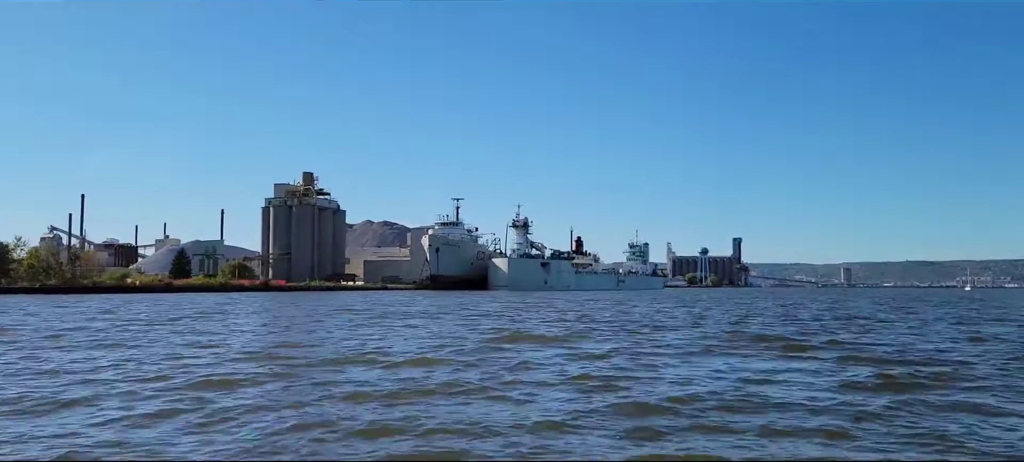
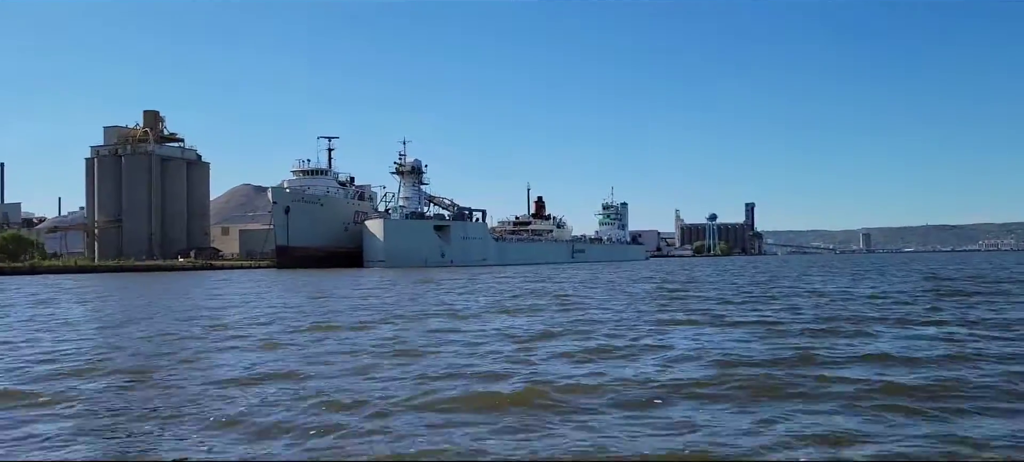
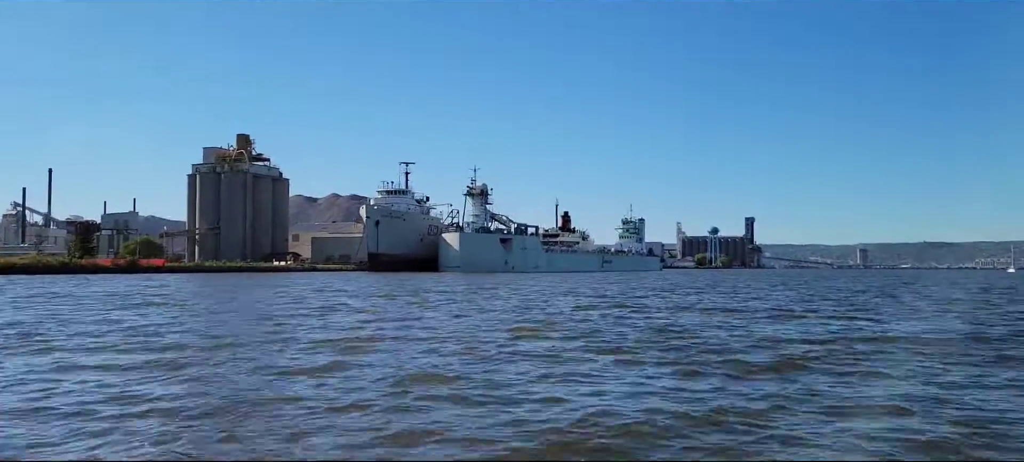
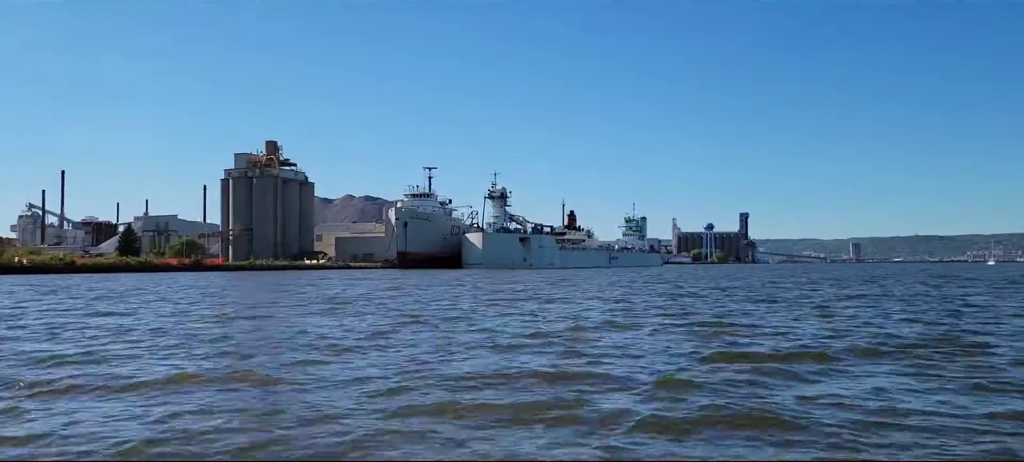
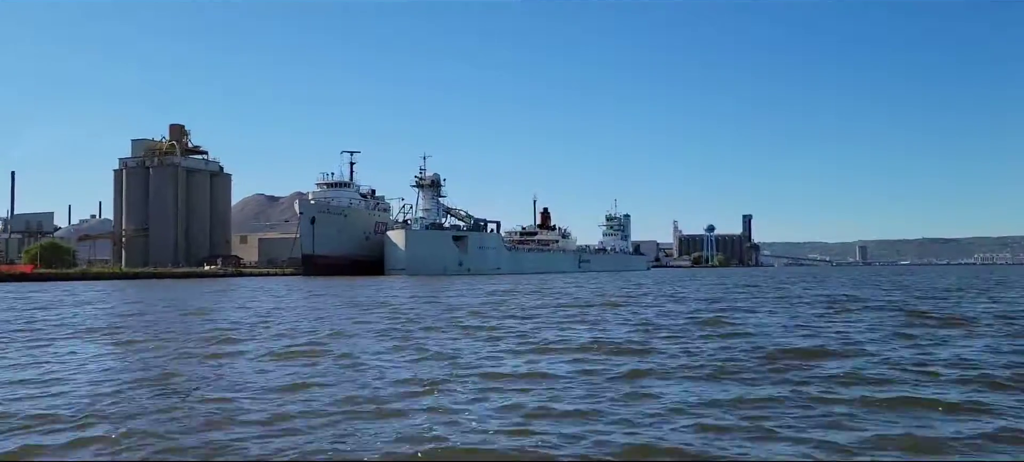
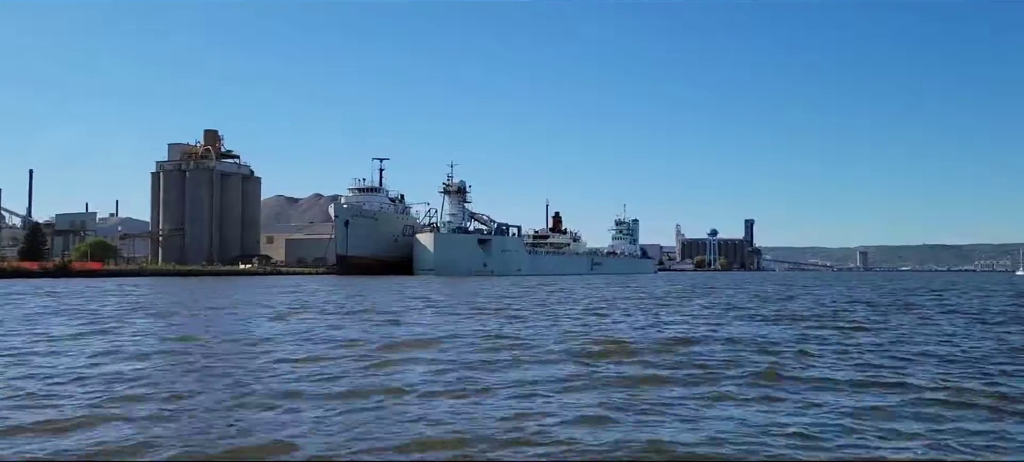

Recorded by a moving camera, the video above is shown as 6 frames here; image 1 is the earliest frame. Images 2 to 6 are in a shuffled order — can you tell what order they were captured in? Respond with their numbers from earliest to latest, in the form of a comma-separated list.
4, 3, 6, 5, 2
